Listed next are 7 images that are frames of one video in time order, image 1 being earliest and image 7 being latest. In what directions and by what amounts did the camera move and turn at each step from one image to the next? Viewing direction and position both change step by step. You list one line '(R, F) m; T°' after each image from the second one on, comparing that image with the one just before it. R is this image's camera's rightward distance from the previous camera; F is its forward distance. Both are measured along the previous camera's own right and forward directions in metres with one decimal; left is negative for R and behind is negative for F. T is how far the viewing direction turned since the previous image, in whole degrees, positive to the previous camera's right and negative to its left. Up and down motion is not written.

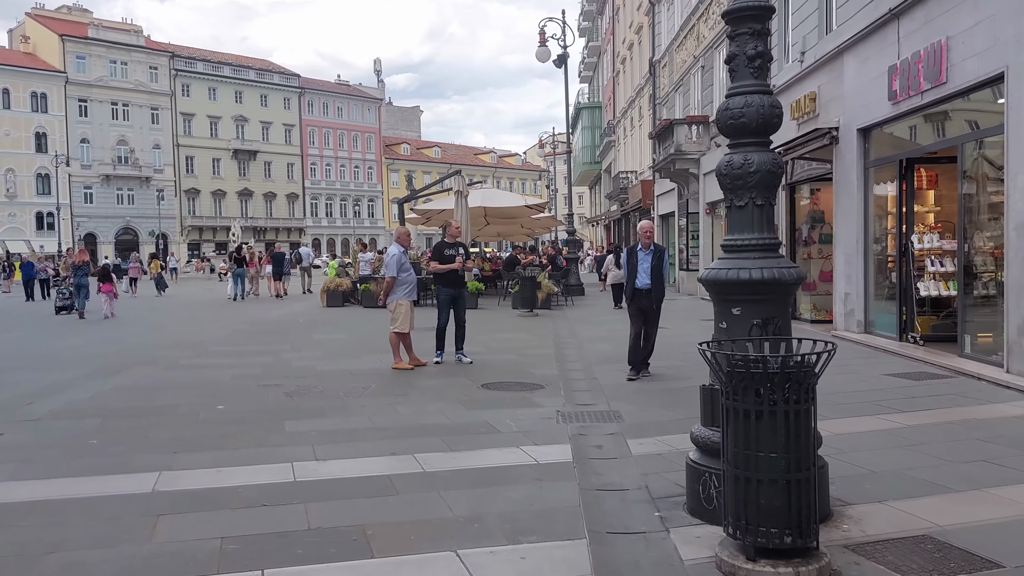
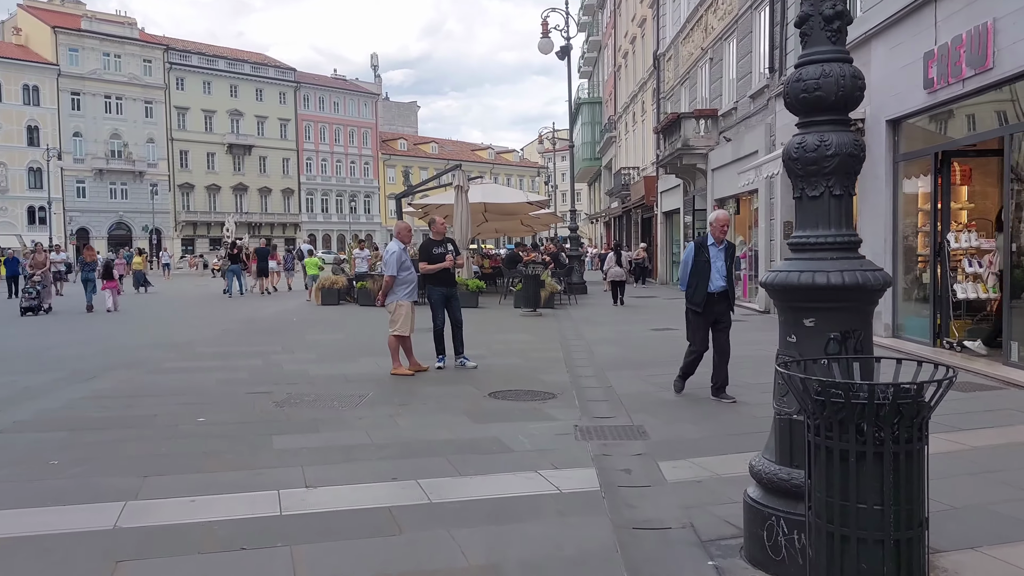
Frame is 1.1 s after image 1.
(-0.1, +0.7) m; 0°
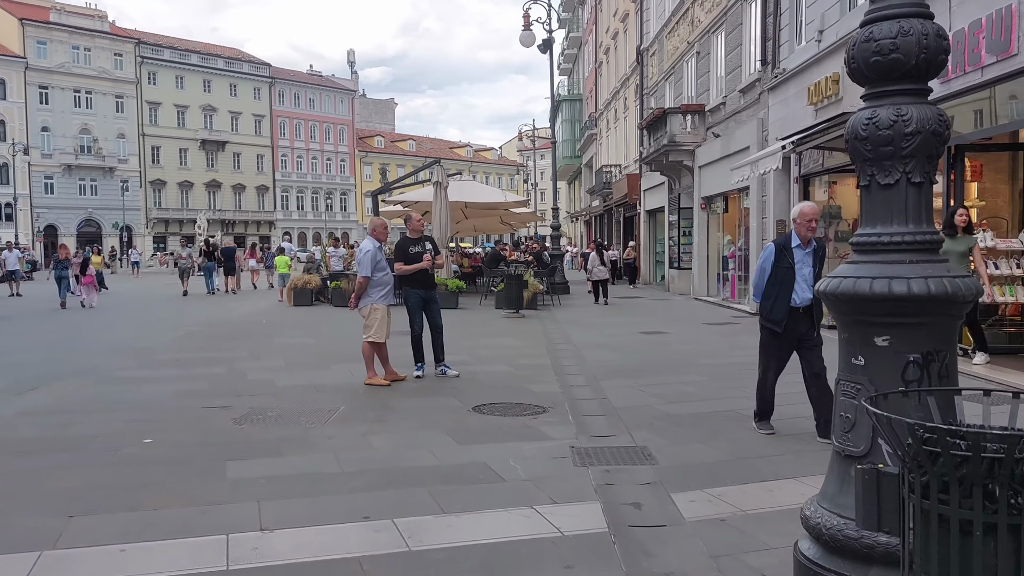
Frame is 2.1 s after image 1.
(-0.1, +0.7) m; +2°
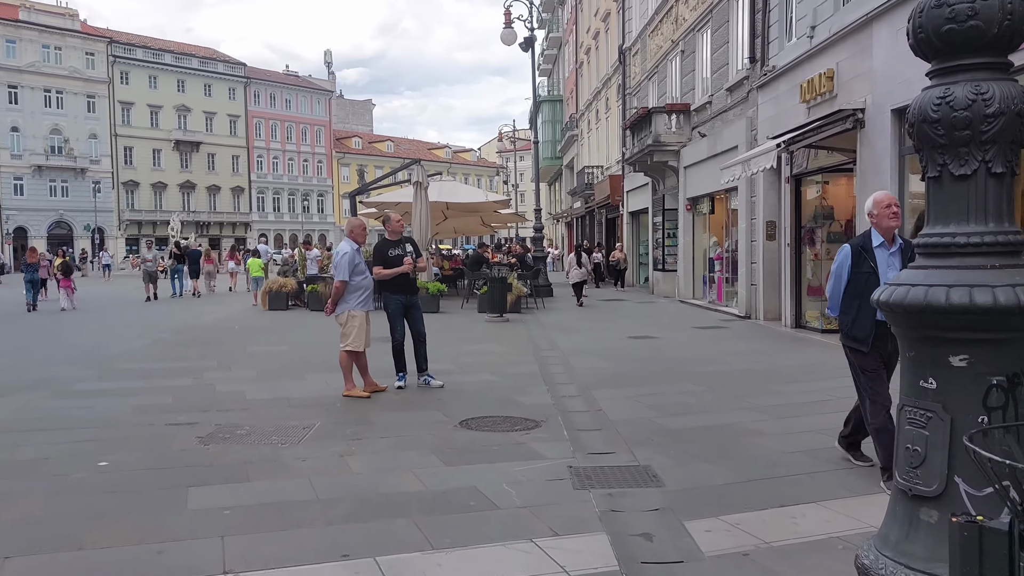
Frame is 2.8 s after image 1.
(-0.1, +0.5) m; +1°
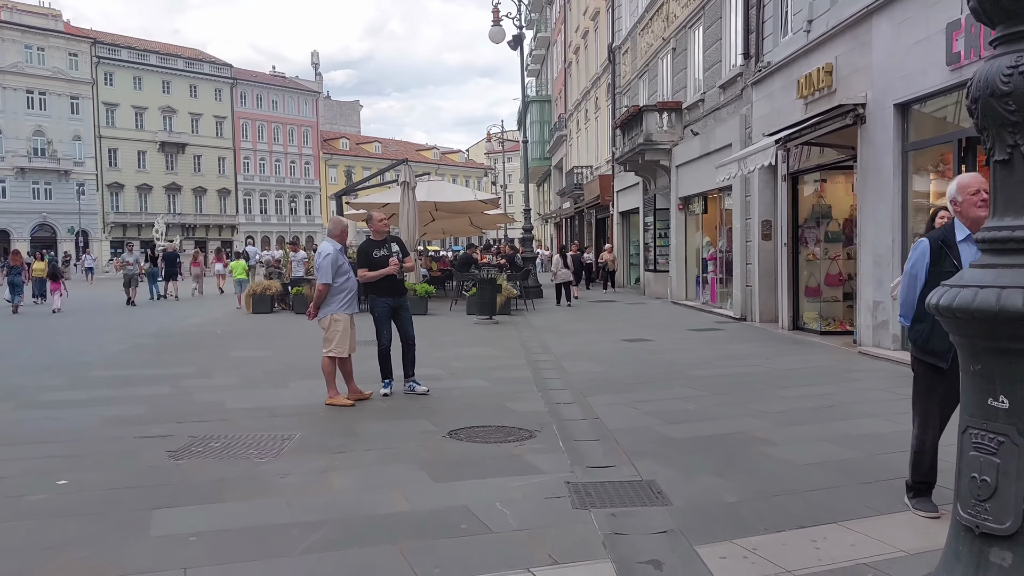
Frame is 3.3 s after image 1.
(0.0, +0.4) m; +1°
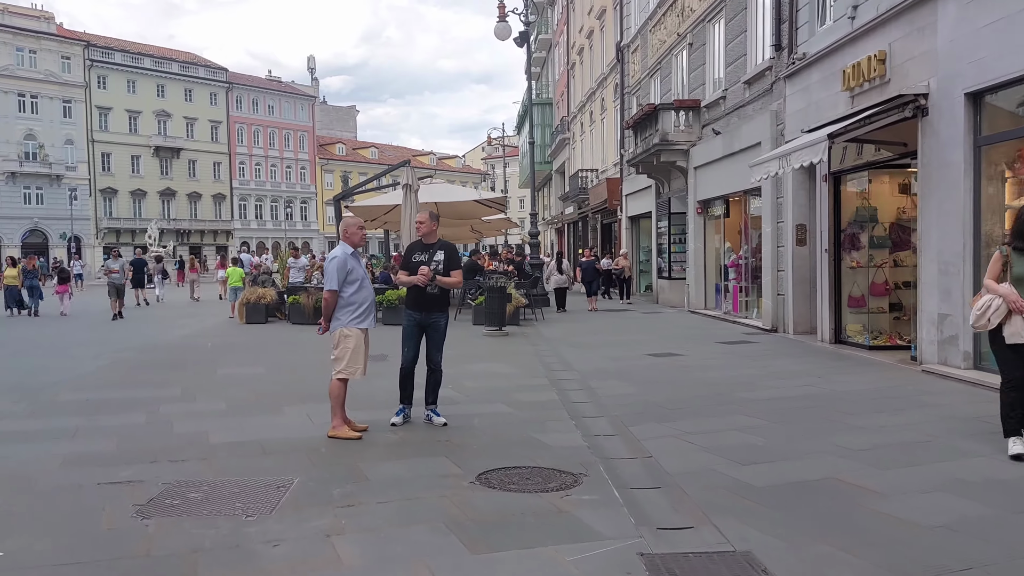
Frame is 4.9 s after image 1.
(-0.3, +1.0) m; 0°
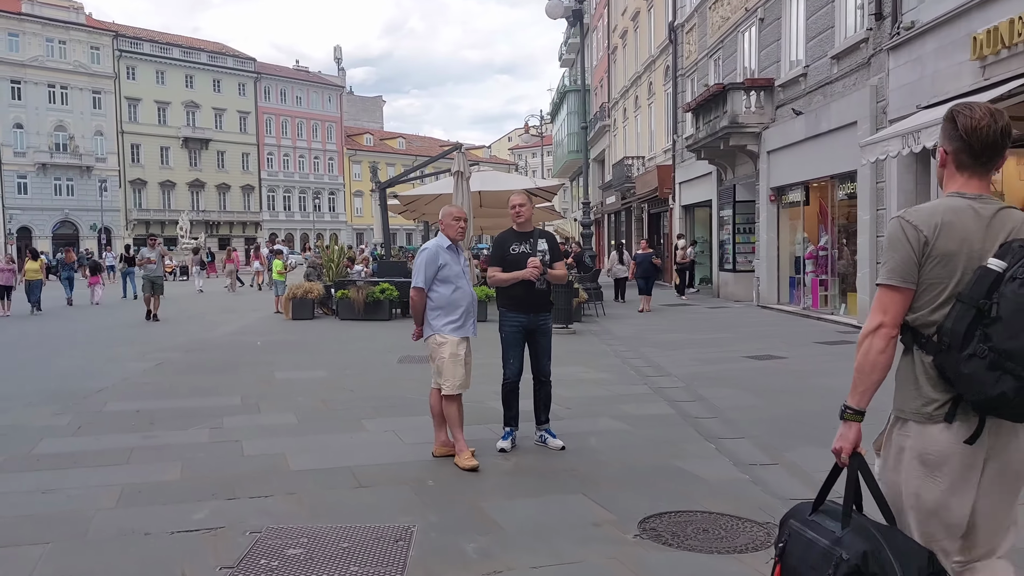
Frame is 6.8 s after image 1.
(-0.7, +1.1) m; -2°
